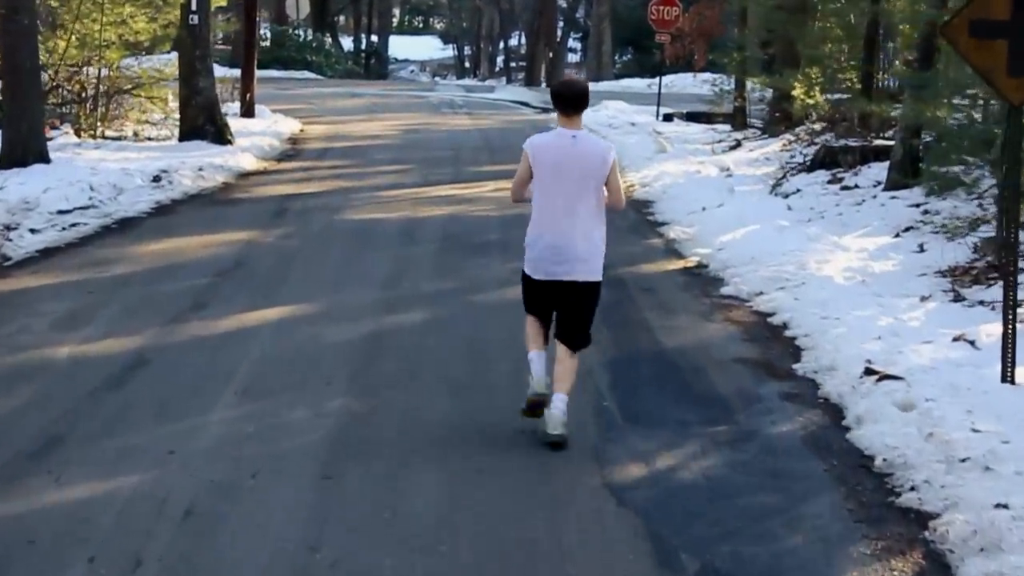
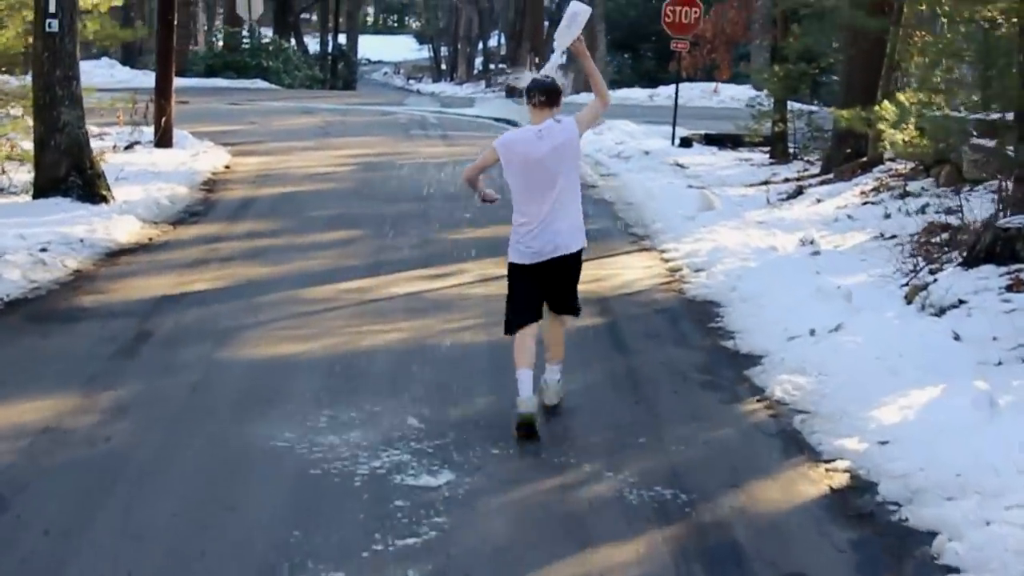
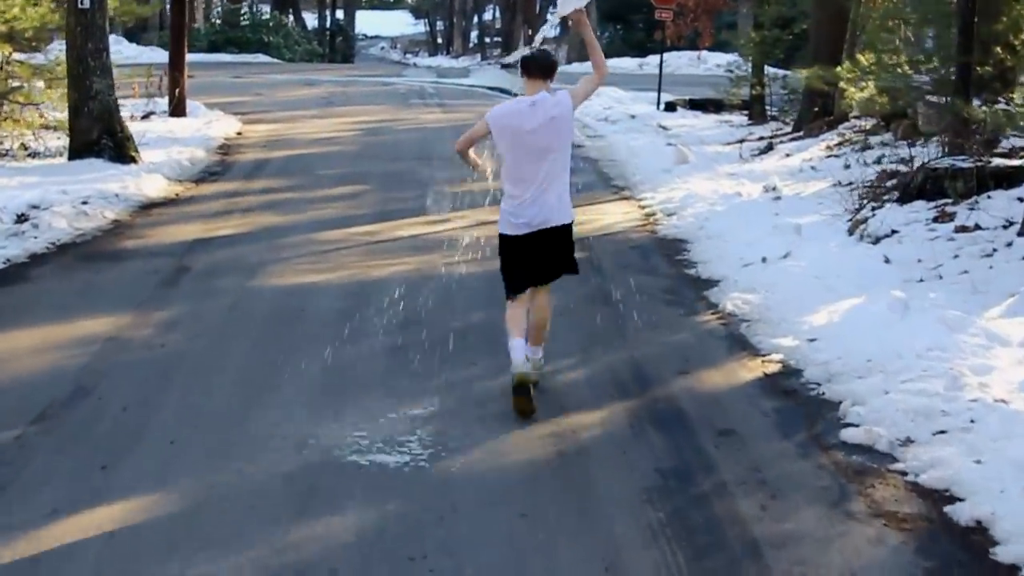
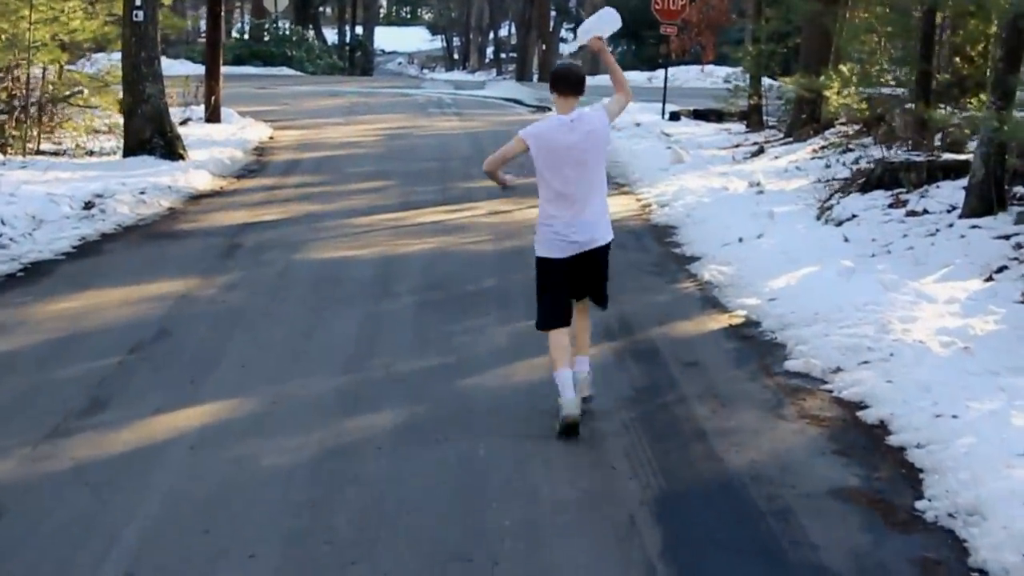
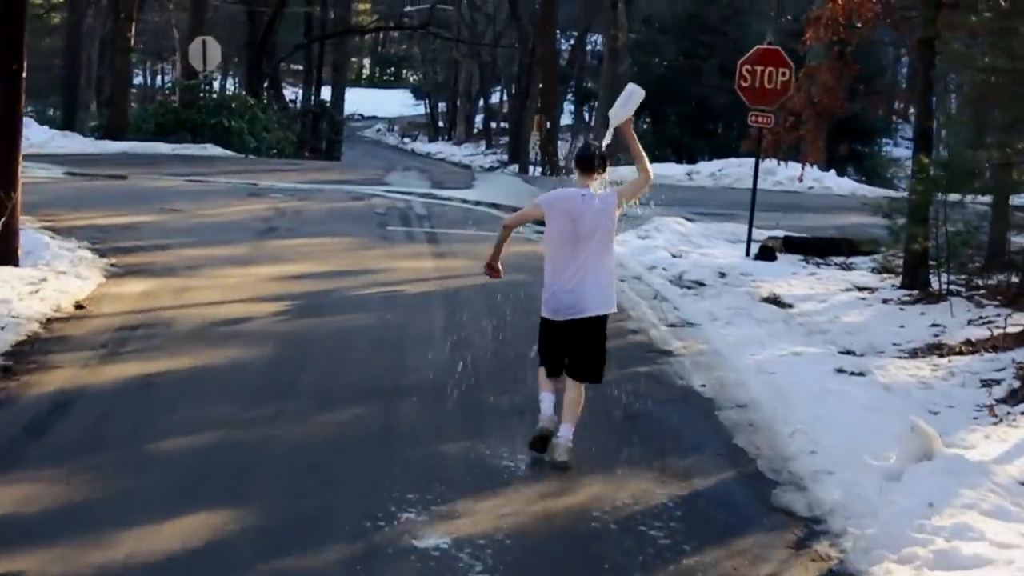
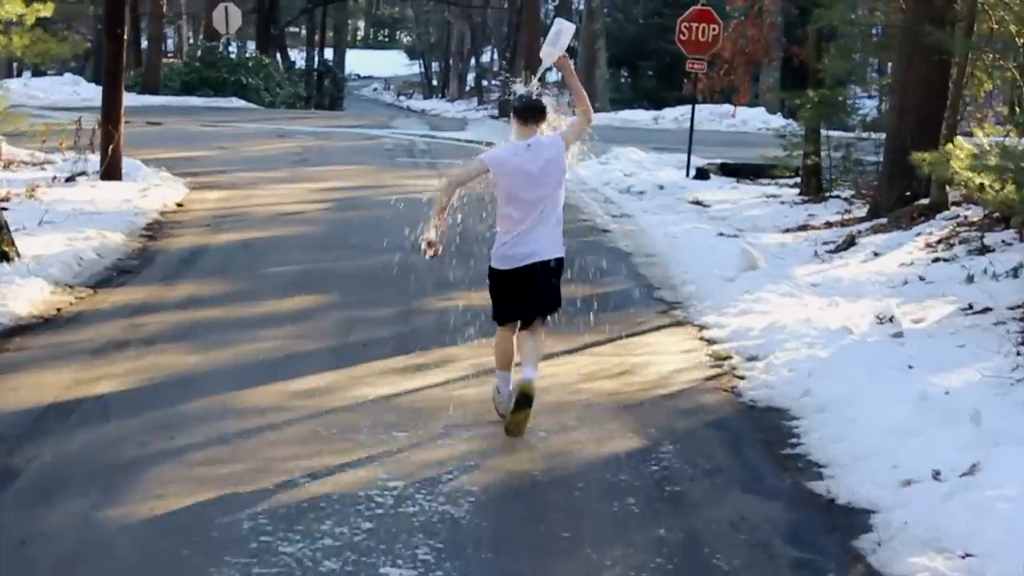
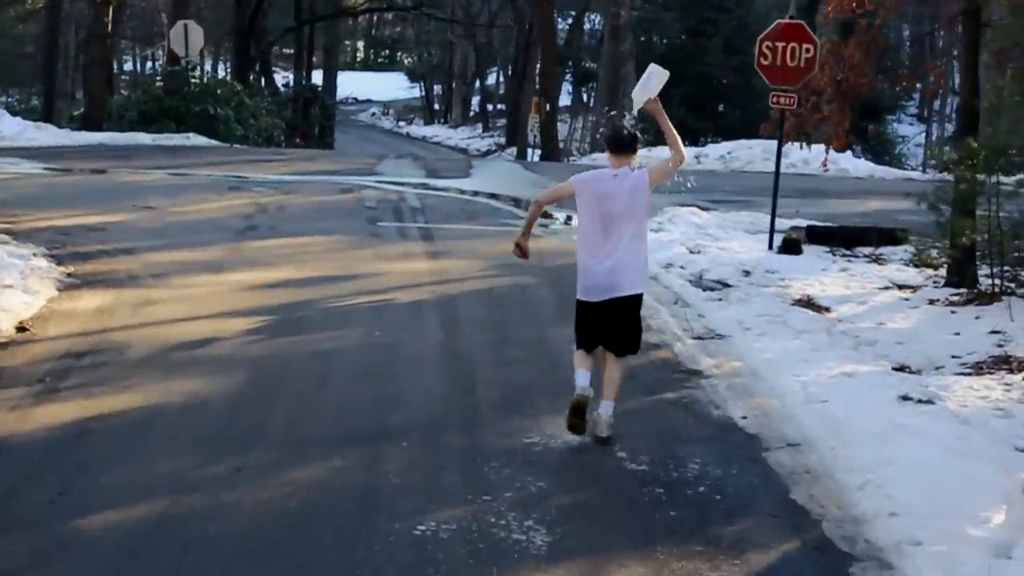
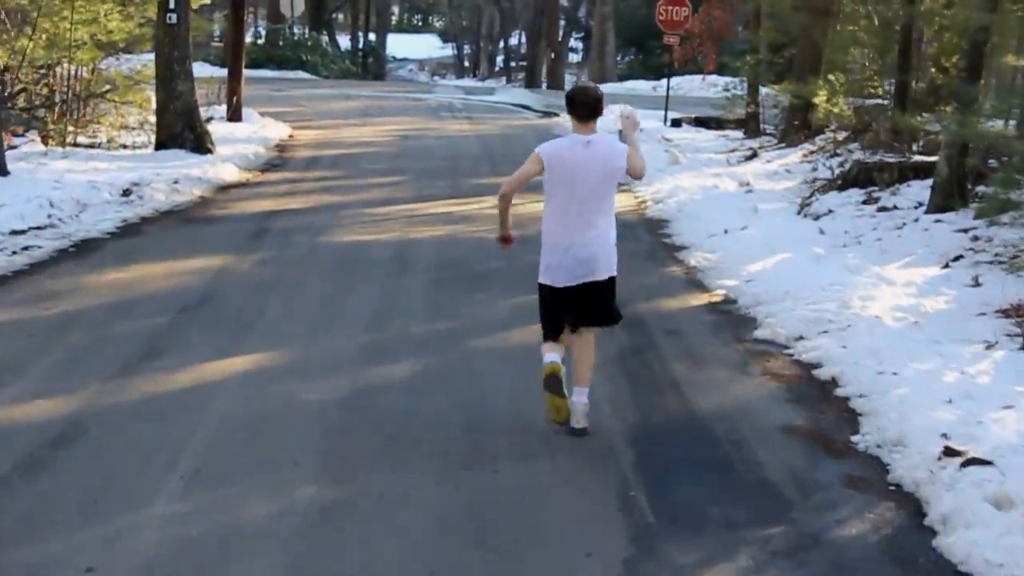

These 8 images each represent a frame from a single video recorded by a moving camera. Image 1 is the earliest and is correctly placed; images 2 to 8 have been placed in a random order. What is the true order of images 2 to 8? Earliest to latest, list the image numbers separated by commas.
8, 4, 3, 2, 6, 5, 7
